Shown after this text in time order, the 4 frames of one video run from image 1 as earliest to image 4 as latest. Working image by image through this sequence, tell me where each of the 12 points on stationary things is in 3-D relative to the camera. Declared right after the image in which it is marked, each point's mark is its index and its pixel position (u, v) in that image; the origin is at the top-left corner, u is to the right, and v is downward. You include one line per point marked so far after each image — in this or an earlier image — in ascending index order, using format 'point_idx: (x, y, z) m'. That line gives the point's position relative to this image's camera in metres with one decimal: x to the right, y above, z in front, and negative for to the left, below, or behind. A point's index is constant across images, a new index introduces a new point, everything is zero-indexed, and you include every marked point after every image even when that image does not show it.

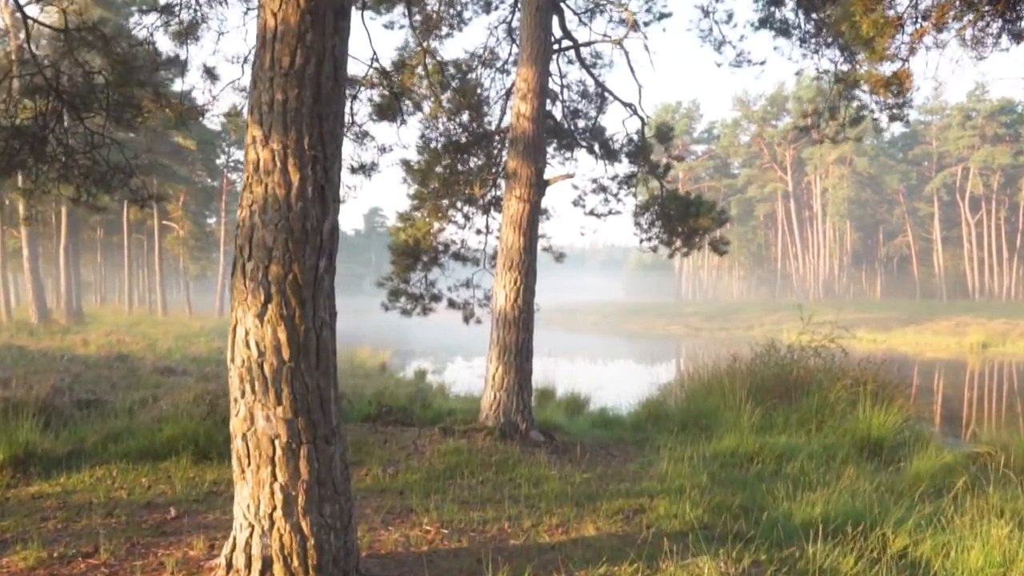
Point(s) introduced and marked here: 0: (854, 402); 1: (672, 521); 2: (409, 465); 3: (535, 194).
0: (+4.1, -1.4, +9.5) m
1: (+0.9, -1.4, +4.7) m
2: (-0.8, -1.3, +6.0) m
3: (+0.2, +0.9, +7.7) m
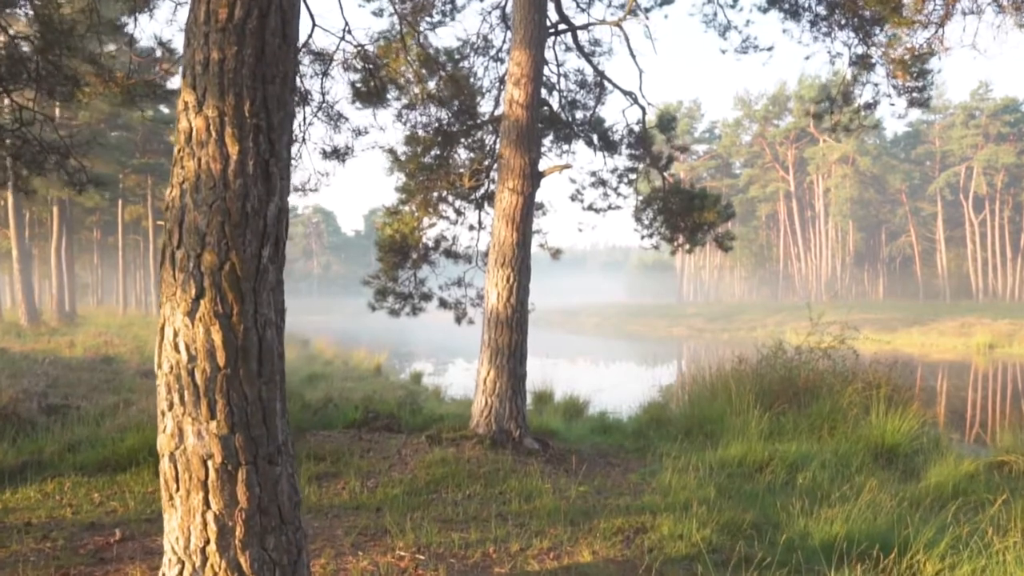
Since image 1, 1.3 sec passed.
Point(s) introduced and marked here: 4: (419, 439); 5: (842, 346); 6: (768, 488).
0: (+4.0, -1.3, +9.0) m
1: (+0.9, -1.3, +4.2) m
2: (-0.9, -1.3, +5.6) m
3: (+0.2, +0.9, +7.2) m
4: (-0.8, -1.3, +7.0) m
5: (+4.4, -0.8, +10.5) m
6: (+2.0, -1.6, +6.2) m
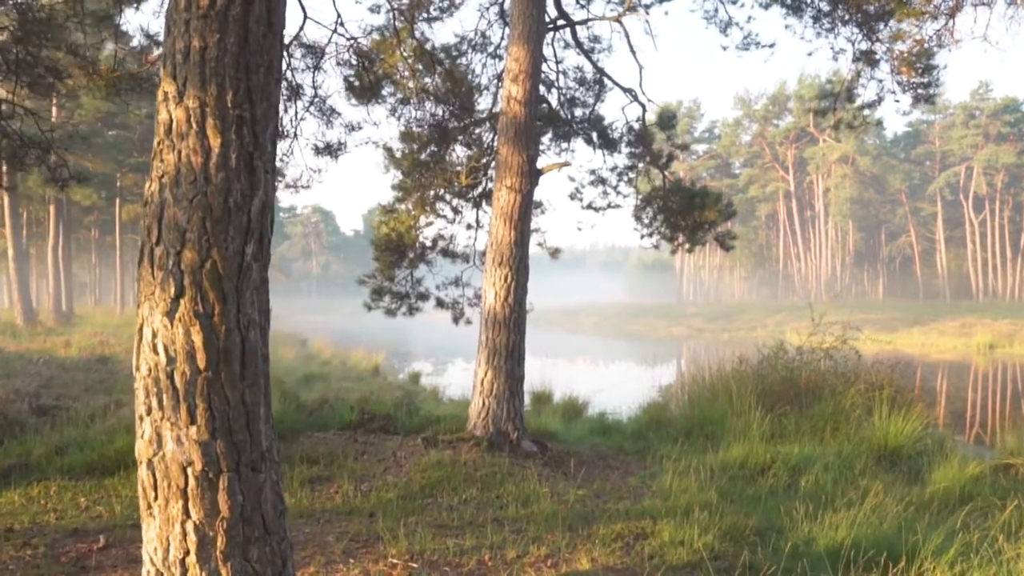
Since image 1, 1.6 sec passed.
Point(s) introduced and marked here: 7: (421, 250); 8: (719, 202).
0: (+4.0, -1.3, +8.9) m
1: (+0.9, -1.3, +4.1) m
2: (-0.9, -1.3, +5.4) m
3: (+0.1, +0.9, +7.1) m
4: (-0.8, -1.3, +6.9) m
5: (+4.3, -0.8, +10.4) m
6: (+2.0, -1.5, +6.0) m
7: (-1.0, +0.4, +8.5) m
8: (+2.3, +0.9, +8.7) m
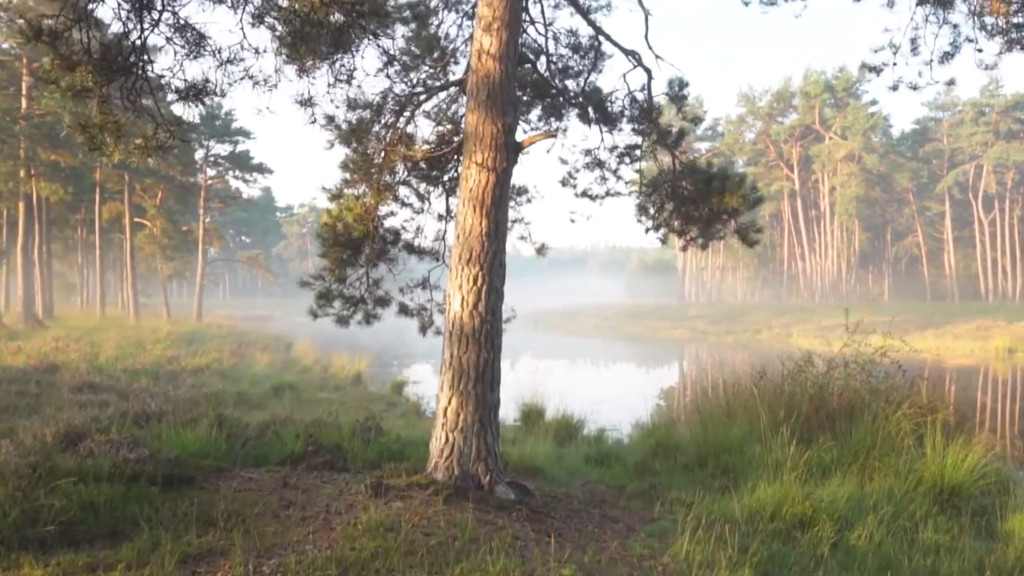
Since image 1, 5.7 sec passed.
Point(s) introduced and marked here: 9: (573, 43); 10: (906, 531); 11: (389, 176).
0: (+3.8, -1.4, +7.4) m
1: (+0.6, -1.4, +2.6) m
2: (-1.1, -1.4, +4.0) m
3: (-0.1, +0.9, +5.6) m
4: (-1.0, -1.4, +5.4) m
5: (+4.1, -0.8, +8.9) m
6: (+1.8, -1.6, +4.5) m
7: (-1.2, +0.4, +7.0) m
8: (+2.1, +0.9, +7.2) m
9: (+0.6, +2.5, +8.0) m
10: (+2.7, -1.6, +5.4) m
11: (-1.0, +0.9, +6.7) m
